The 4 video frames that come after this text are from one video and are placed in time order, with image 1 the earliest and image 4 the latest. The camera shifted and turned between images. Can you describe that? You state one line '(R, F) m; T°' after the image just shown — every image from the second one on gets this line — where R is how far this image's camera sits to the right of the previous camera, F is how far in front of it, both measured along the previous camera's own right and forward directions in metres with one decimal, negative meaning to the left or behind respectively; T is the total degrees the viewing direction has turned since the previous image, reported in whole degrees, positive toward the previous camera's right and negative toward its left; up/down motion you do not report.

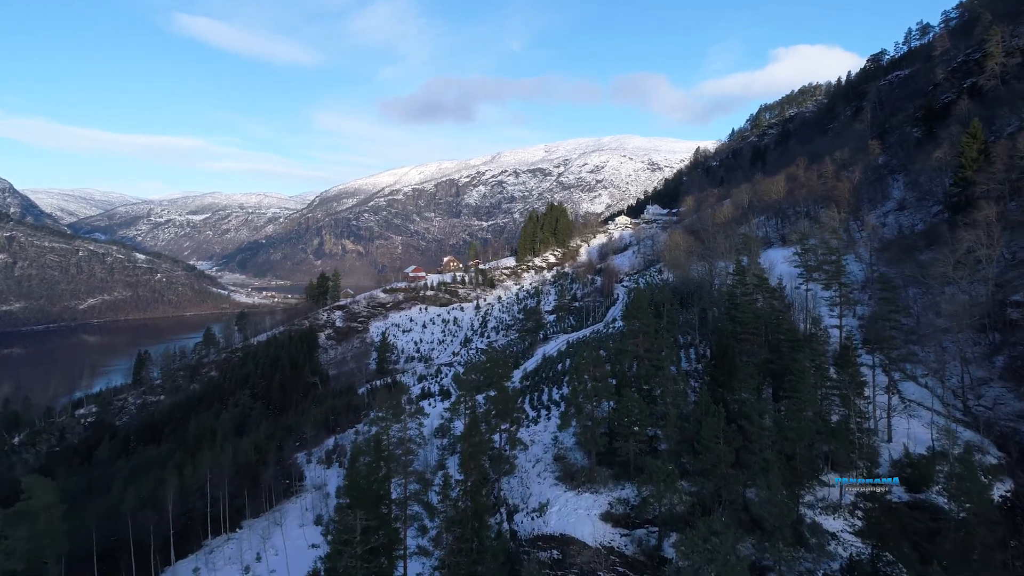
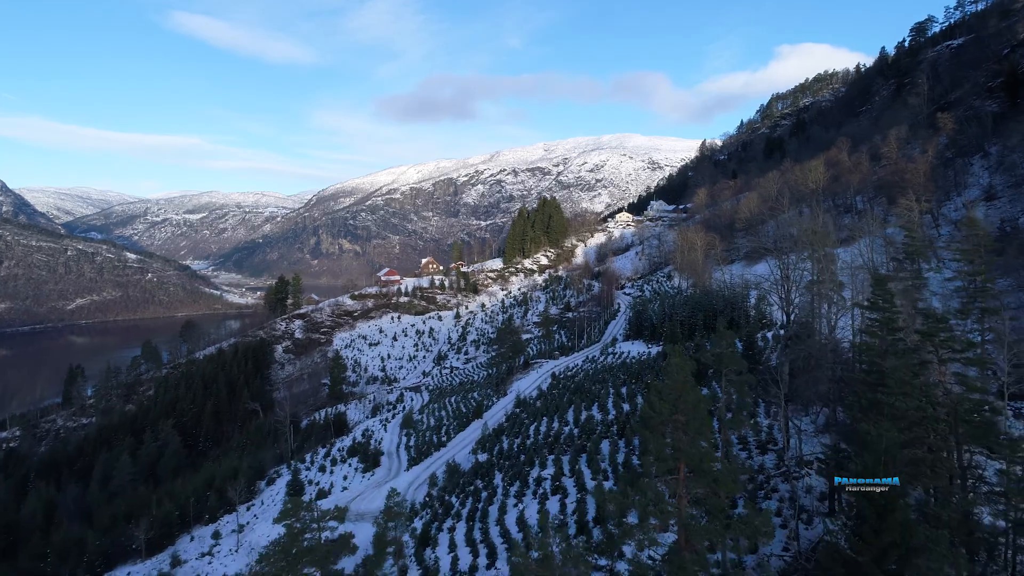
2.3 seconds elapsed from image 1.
(+1.3, +10.5) m; 0°
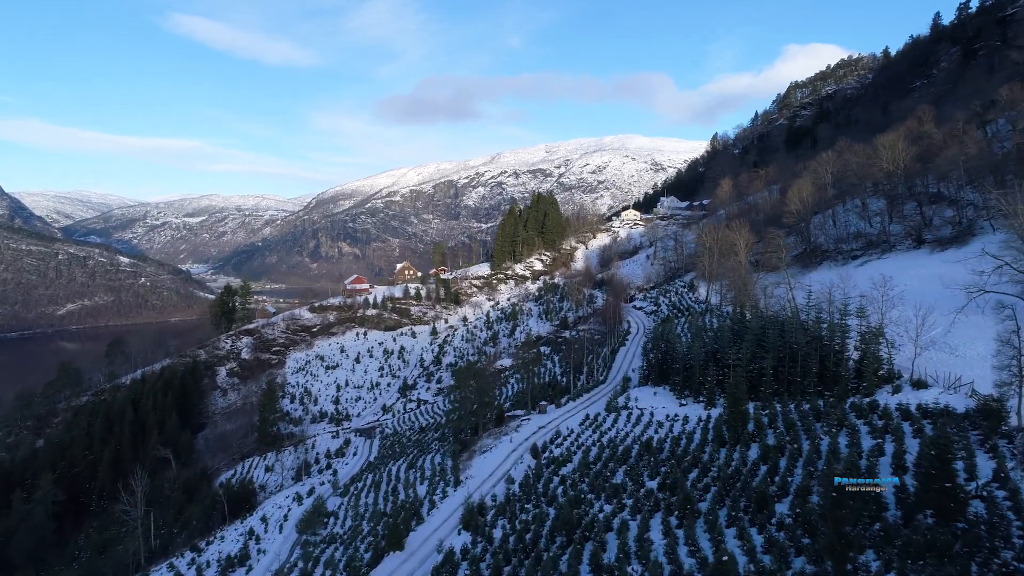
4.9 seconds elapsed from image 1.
(+1.1, +11.3) m; 0°
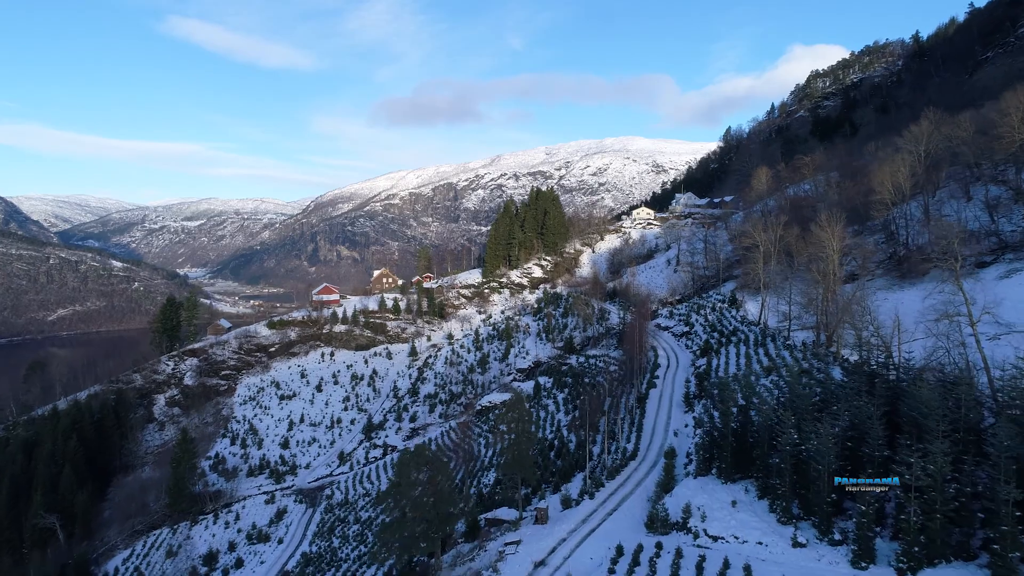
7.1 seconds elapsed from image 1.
(+0.4, +9.6) m; 0°
